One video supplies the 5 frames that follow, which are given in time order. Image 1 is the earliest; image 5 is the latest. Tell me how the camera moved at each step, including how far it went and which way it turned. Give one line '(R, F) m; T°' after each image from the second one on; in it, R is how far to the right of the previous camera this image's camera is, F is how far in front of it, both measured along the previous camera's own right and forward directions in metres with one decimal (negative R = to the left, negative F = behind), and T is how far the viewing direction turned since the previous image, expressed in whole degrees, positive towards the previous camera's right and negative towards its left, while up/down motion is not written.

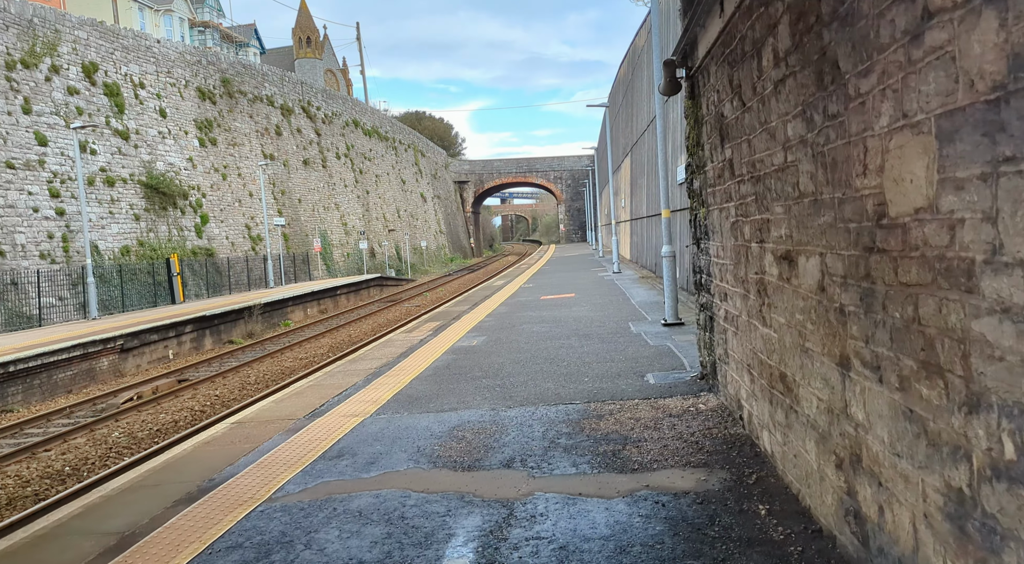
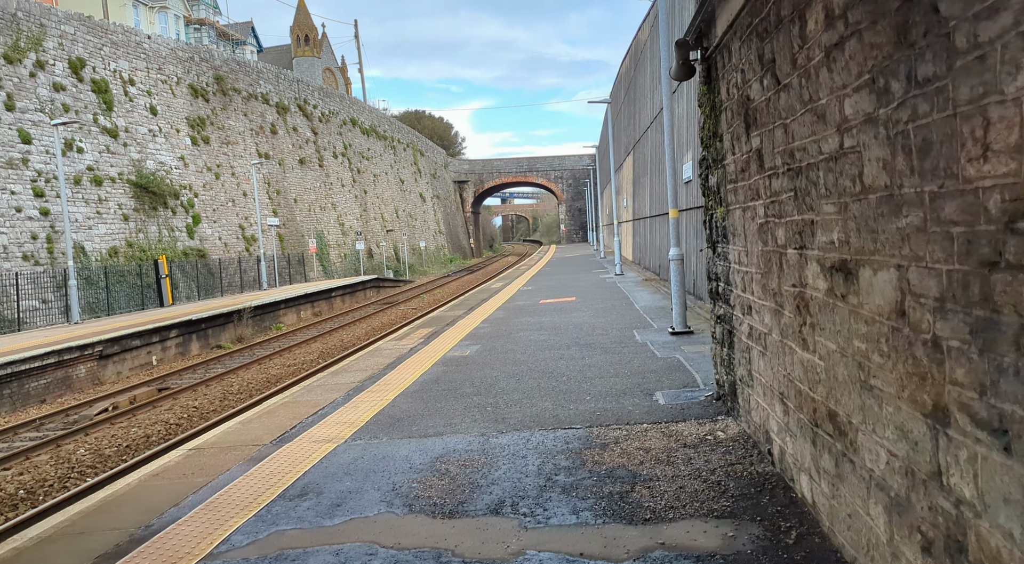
(+0.1, +0.7) m; 0°
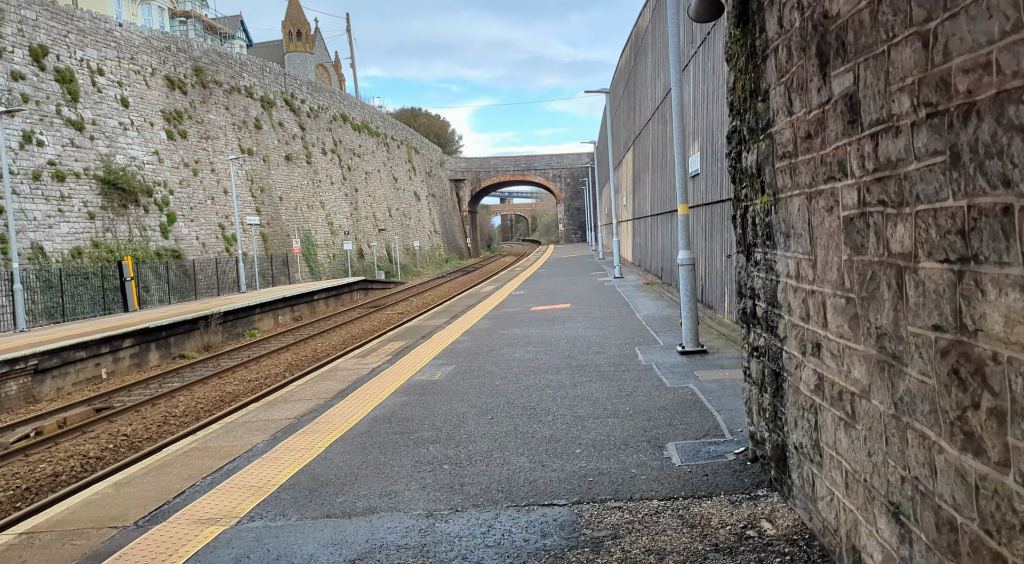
(+0.2, +1.6) m; 0°
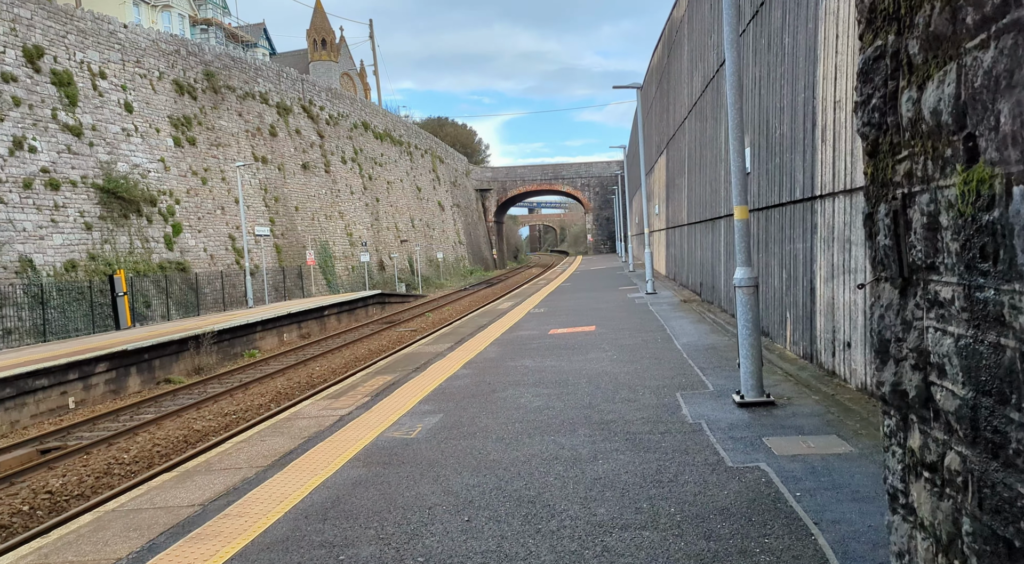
(+0.2, +1.9) m; -2°
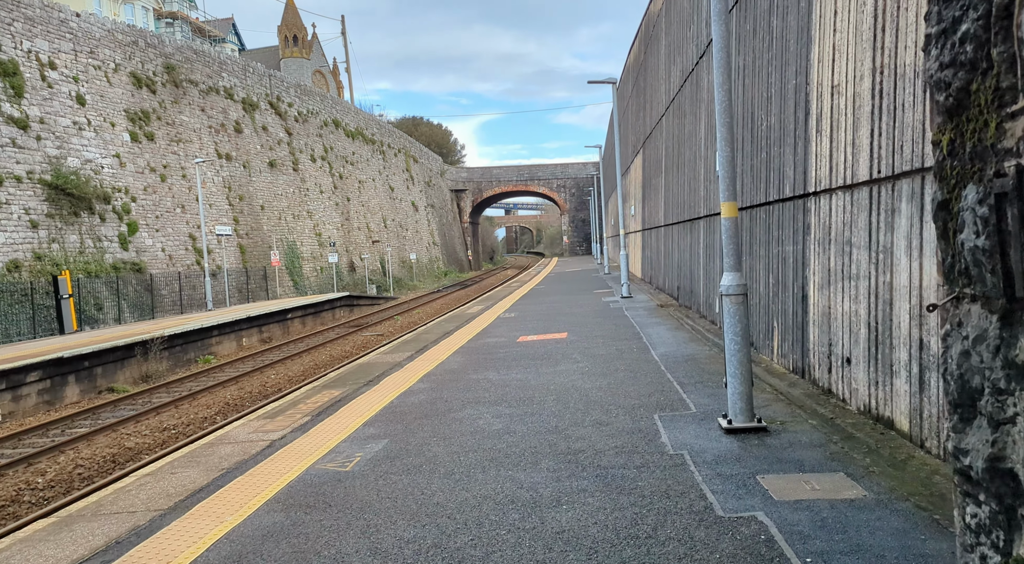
(+0.2, +0.8) m; +2°
